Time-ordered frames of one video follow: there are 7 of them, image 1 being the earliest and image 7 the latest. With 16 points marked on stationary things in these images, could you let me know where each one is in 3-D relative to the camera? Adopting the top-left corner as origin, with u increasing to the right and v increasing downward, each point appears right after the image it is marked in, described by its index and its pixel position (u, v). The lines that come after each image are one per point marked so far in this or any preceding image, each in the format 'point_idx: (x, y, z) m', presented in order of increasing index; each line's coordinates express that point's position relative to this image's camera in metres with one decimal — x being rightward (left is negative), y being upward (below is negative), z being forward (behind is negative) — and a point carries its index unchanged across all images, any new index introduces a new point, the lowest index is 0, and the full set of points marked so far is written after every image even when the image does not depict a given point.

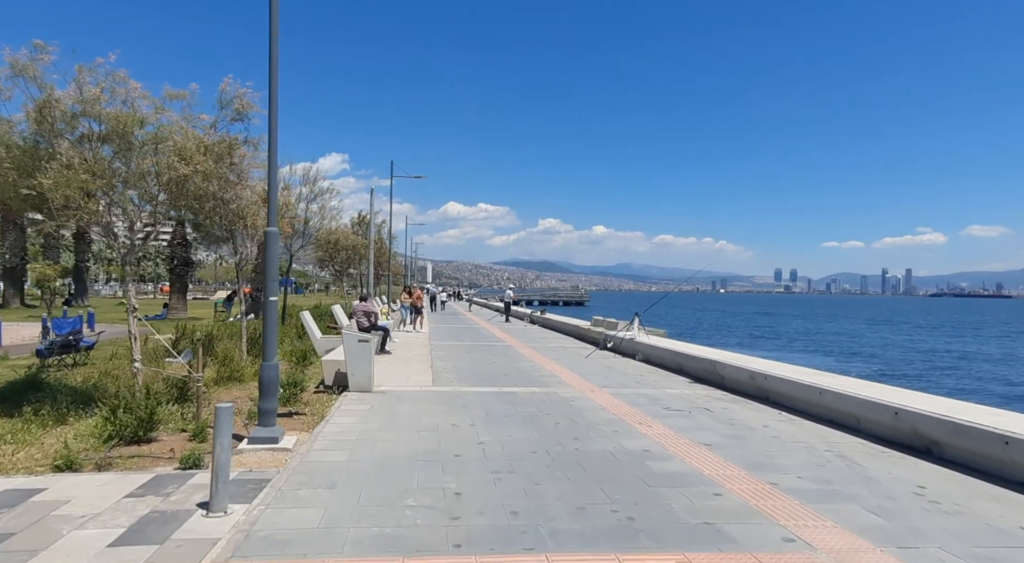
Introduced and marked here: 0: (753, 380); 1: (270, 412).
0: (+4.0, -1.6, +10.8) m
1: (-2.6, -1.4, +7.1) m
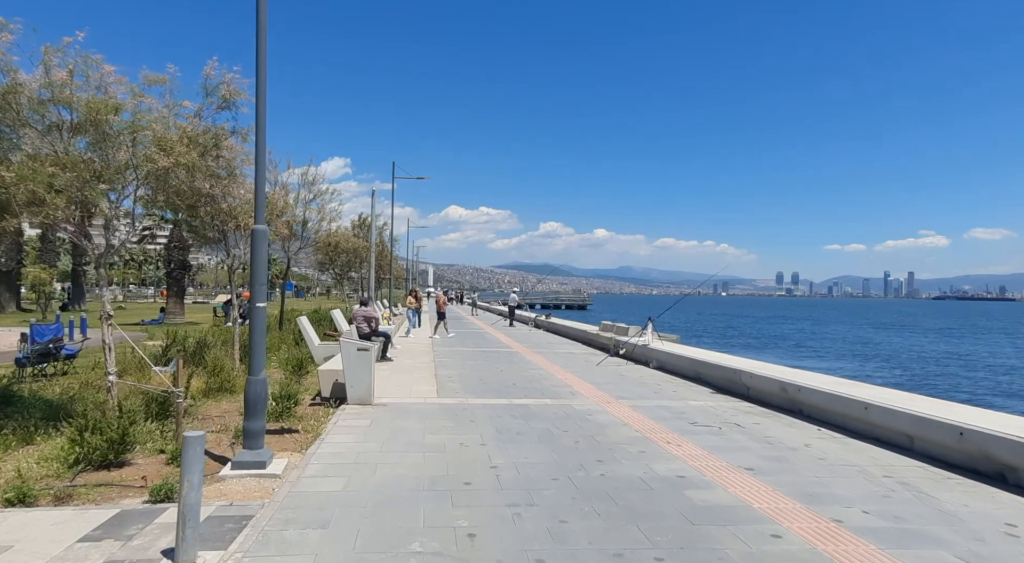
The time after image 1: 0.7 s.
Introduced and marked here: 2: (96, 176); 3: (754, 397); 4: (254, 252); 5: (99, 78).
0: (+4.2, -1.7, +10.0) m
1: (-2.5, -1.5, +6.3) m
2: (-4.7, +1.2, +7.4) m
3: (+4.1, -2.0, +11.0) m
4: (-2.6, +0.3, +6.5) m
5: (-4.8, +2.3, +7.5) m
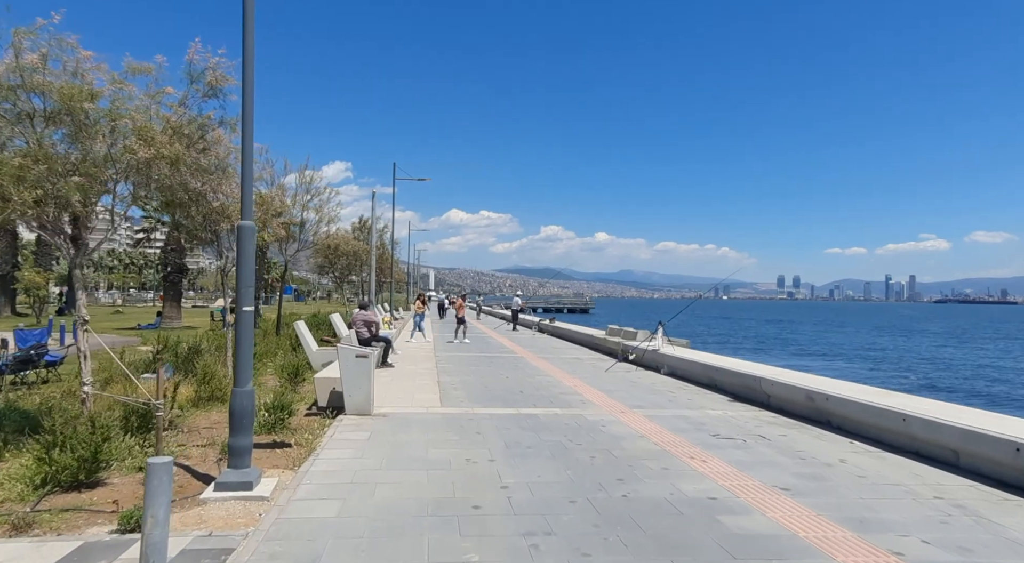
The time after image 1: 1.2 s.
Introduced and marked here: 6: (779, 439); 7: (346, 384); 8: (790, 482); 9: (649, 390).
0: (+4.3, -1.7, +9.4) m
1: (-2.4, -1.5, +5.7) m
2: (-4.6, +1.2, +6.8) m
3: (+4.2, -2.0, +10.4) m
4: (-2.5, +0.3, +5.9) m
5: (-4.6, +2.3, +6.9) m
6: (+3.4, -2.0, +8.3) m
7: (-2.4, -1.5, +9.4) m
8: (+2.7, -1.9, +6.2) m
9: (+2.6, -2.1, +12.5) m
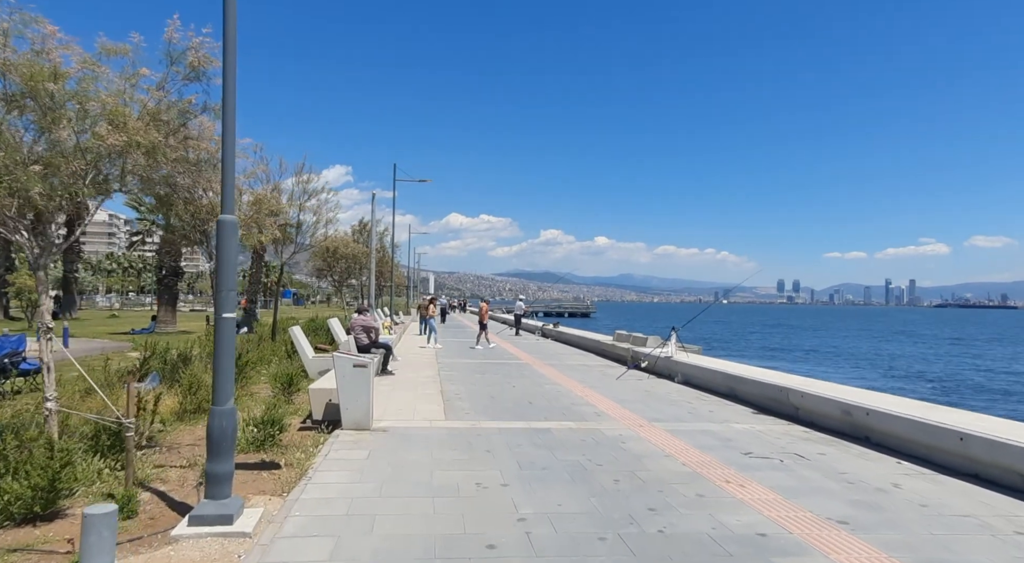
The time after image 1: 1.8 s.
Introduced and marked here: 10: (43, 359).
0: (+4.5, -1.8, +8.7) m
1: (-2.2, -1.5, +5.0) m
2: (-4.5, +1.1, +6.1) m
3: (+4.3, -2.0, +9.6) m
4: (-2.3, +0.3, +5.1) m
5: (-4.5, +2.3, +6.2) m
6: (+3.6, -2.0, +7.5) m
7: (-2.2, -1.5, +8.6) m
8: (+2.8, -2.0, +5.5) m
9: (+2.8, -2.2, +11.8) m
10: (-4.5, -0.7, +6.2) m
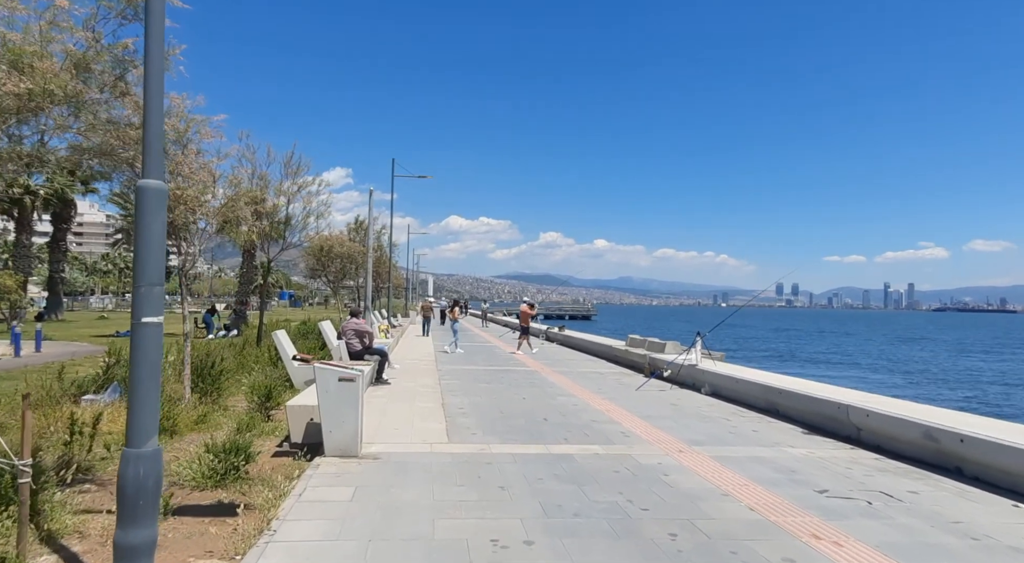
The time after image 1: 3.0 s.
0: (+4.6, -1.7, +7.2) m
1: (-2.0, -1.4, +3.5) m
2: (-4.3, +1.2, +4.6) m
3: (+4.5, -2.0, +8.2) m
4: (-2.1, +0.3, +3.7) m
5: (-4.3, +2.3, +4.7) m
6: (+3.7, -2.0, +6.1) m
7: (-2.1, -1.5, +7.2) m
8: (+3.0, -1.9, +4.0) m
9: (+3.0, -2.1, +10.3) m
10: (-4.3, -0.7, +4.8) m
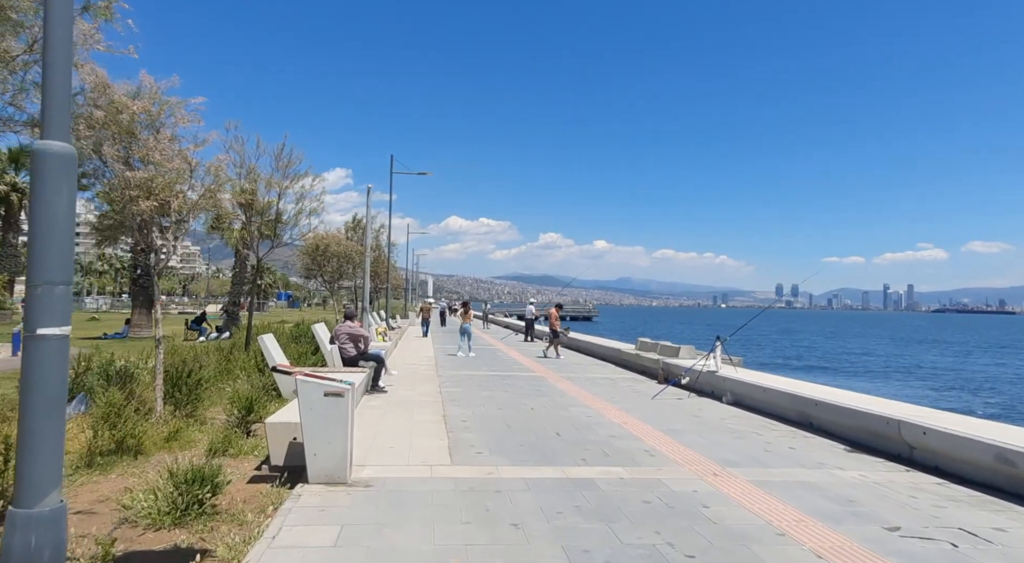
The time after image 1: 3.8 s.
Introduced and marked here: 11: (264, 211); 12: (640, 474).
0: (+4.8, -1.7, +6.3) m
1: (-1.9, -1.4, +2.6) m
2: (-4.1, +1.2, +3.7) m
3: (+4.7, -2.0, +7.2) m
4: (-2.0, +0.3, +2.7) m
5: (-4.2, +2.4, +3.8) m
6: (+3.9, -2.0, +5.1) m
7: (-1.9, -1.5, +6.2) m
8: (+3.1, -1.9, +3.1) m
9: (+3.1, -2.1, +9.4) m
10: (-4.2, -0.7, +3.8) m
11: (-6.7, +2.0, +17.7) m
12: (+1.3, -2.0, +6.8) m
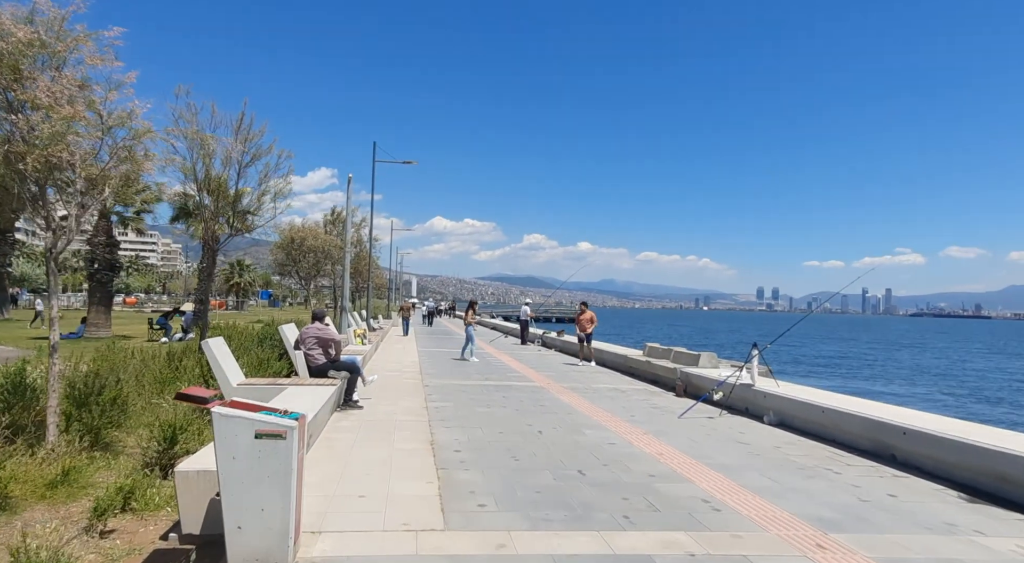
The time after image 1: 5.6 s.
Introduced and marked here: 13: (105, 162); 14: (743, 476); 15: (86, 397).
0: (+4.9, -1.7, +4.3) m
1: (-1.6, -1.3, +0.5) m
2: (-3.9, +1.3, +1.5) m
3: (+4.8, -2.0, +5.2) m
4: (-1.7, +0.4, +0.6) m
5: (-3.9, +2.5, +1.6) m
6: (+4.1, -2.0, +3.1) m
7: (-1.8, -1.4, +4.1) m
8: (+3.4, -1.8, +1.1) m
9: (+3.2, -2.1, +7.4) m
10: (-3.9, -0.5, +1.6) m
11: (-6.8, +2.1, +15.5) m
12: (+1.5, -2.0, +4.8) m
13: (-4.5, +1.3, +7.3) m
14: (+2.5, -2.1, +6.9) m
15: (-4.8, -1.3, +7.3) m
